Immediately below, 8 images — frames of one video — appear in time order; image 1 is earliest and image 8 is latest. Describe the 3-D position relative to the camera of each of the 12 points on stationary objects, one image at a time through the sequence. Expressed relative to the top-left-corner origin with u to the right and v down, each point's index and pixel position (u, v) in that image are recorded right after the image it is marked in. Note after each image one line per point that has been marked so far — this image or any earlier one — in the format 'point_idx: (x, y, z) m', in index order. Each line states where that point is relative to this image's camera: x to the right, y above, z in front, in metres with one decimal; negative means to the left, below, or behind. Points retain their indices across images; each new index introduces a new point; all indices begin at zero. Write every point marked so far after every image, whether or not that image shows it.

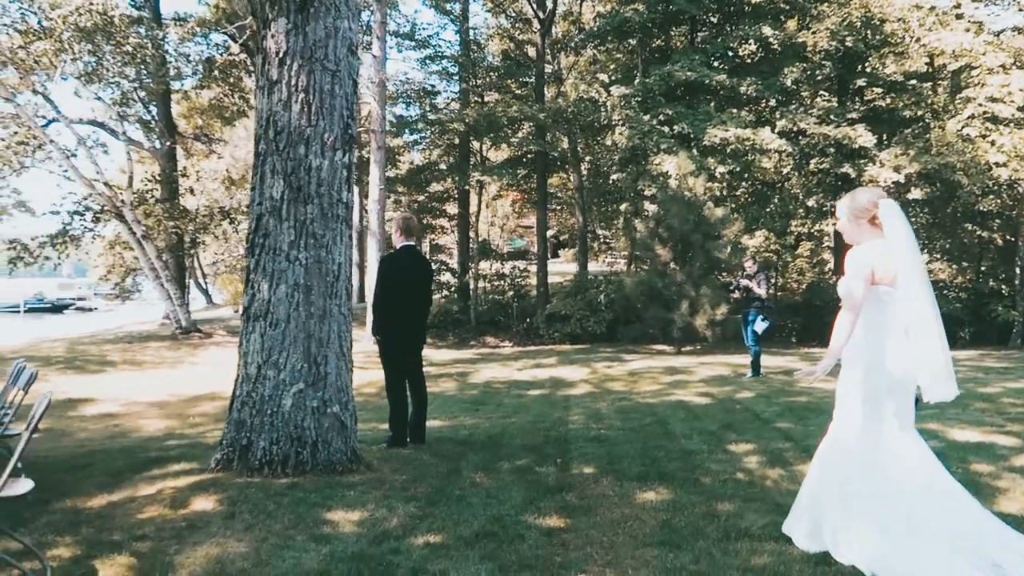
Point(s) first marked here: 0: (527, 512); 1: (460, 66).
0: (+0.1, -1.2, +4.3) m
1: (-1.3, +5.7, +19.8) m
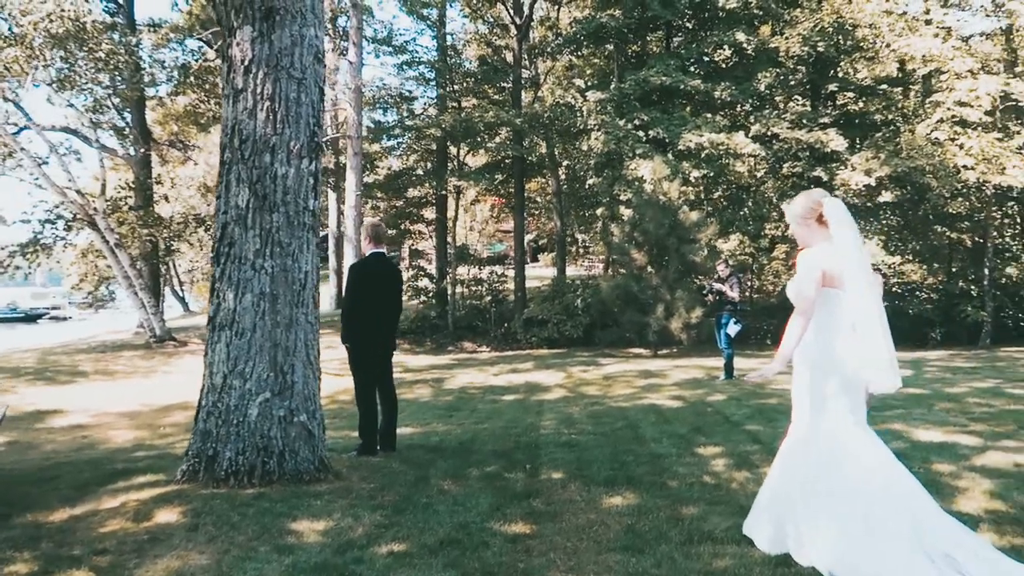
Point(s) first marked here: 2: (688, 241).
0: (-0.1, -1.3, +4.3) m
1: (-1.9, +5.5, +19.9) m
2: (+3.5, +0.9, +15.5) m
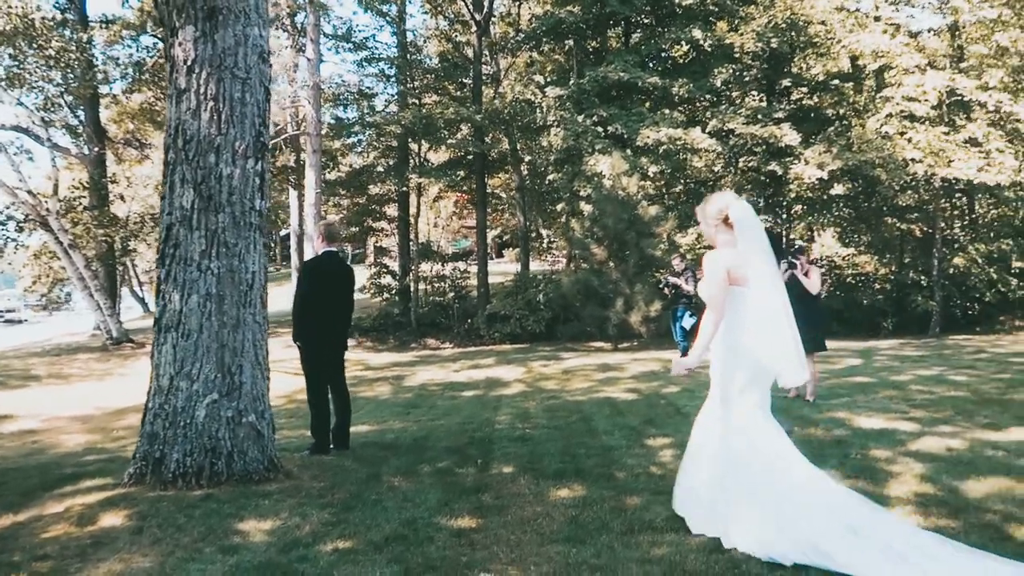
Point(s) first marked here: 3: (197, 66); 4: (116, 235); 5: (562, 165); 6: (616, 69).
0: (-0.4, -1.3, +4.4) m
1: (-2.9, +5.6, +19.8) m
2: (+2.7, +1.0, +15.6) m
3: (-2.0, +1.4, +4.9) m
4: (-8.8, +1.2, +17.2) m
5: (+1.2, +3.0, +18.7) m
6: (+2.4, +5.0, +17.8) m
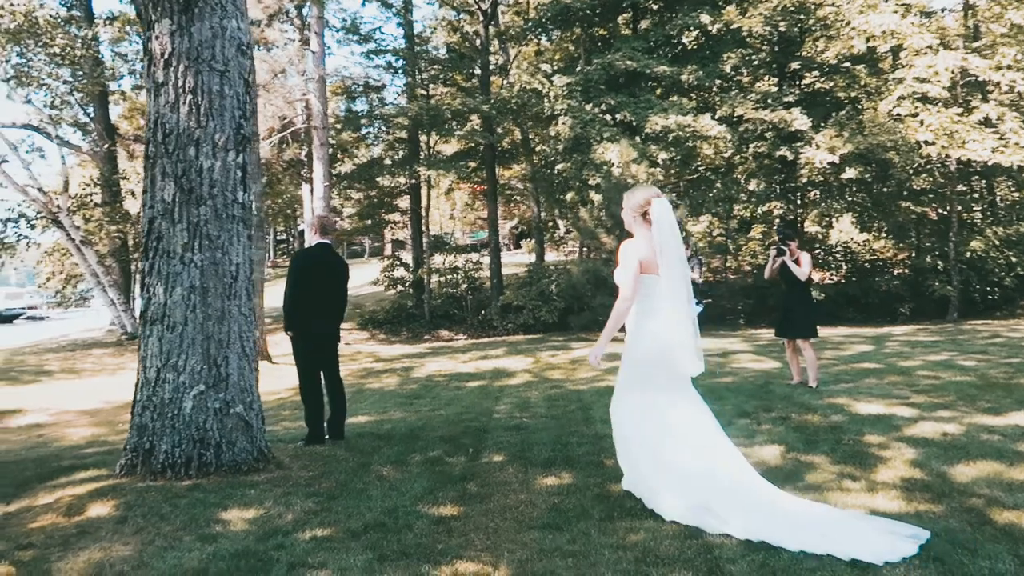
0: (-0.5, -1.2, +4.4) m
1: (-2.7, +5.8, +19.8) m
2: (+2.9, +1.3, +15.5) m
3: (-2.1, +1.4, +4.9) m
4: (-8.6, +1.3, +17.4) m
5: (+1.4, +3.2, +18.6) m
6: (+2.5, +5.3, +17.7) m
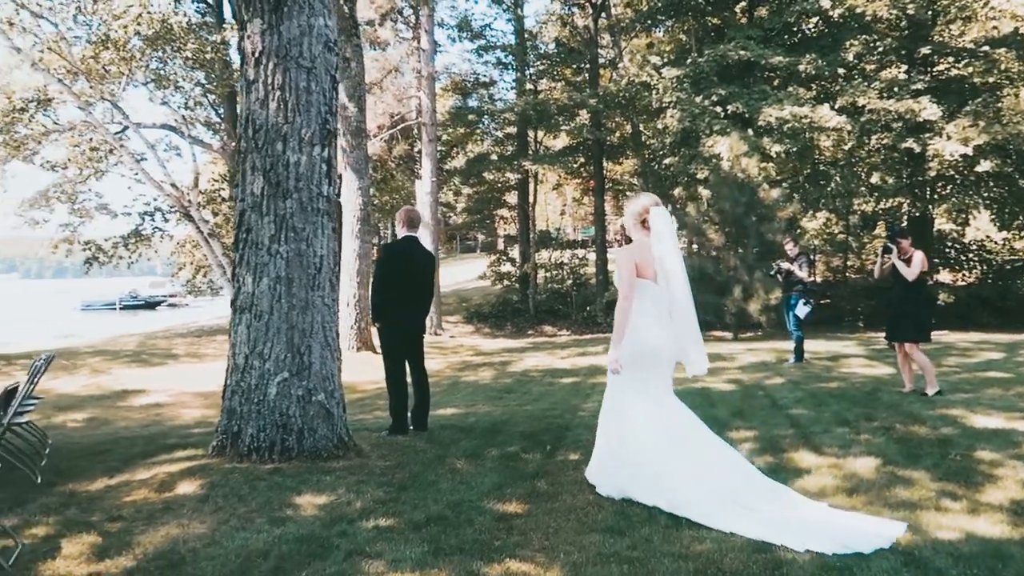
0: (-0.1, -1.2, +4.4) m
1: (0.0, +5.9, +19.8) m
2: (+4.9, +1.3, +14.9) m
3: (-1.6, +1.5, +5.1) m
4: (-6.2, +1.5, +18.4) m
5: (+3.9, +3.3, +18.1) m
6: (+4.9, +5.3, +17.0) m
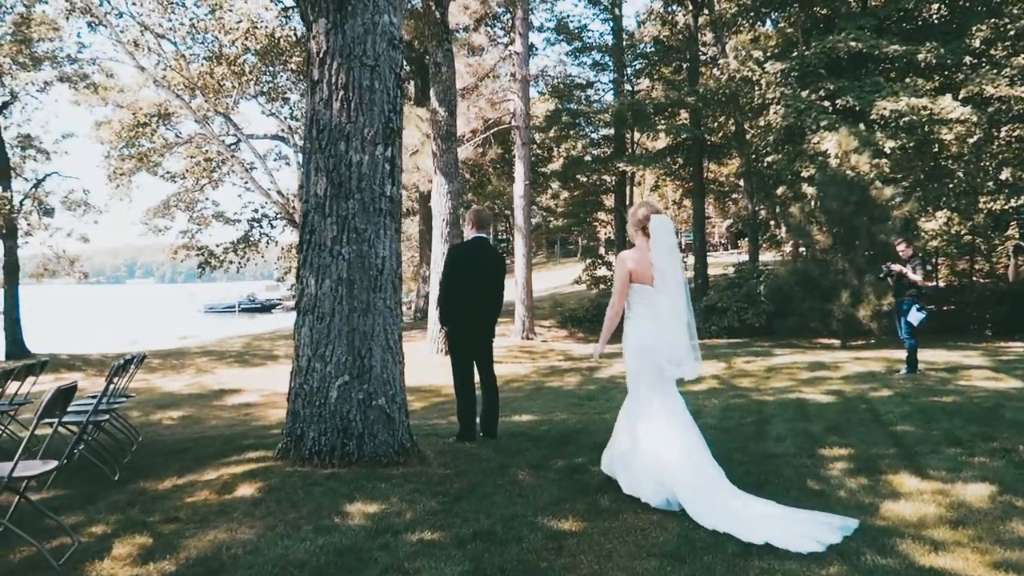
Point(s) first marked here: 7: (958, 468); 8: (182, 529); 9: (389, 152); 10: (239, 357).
0: (+0.2, -1.2, +4.1) m
1: (+2.4, +5.8, +19.5) m
2: (+6.6, +1.2, +13.9) m
3: (-1.2, +1.5, +5.0) m
4: (-4.0, +1.4, +18.8) m
5: (+6.0, +3.2, +17.2) m
6: (+6.9, +5.2, +16.0) m
7: (+2.7, -1.1, +4.7) m
8: (-1.7, -1.2, +4.0) m
9: (-0.8, +0.9, +5.1) m
10: (-5.5, -1.4, +15.6) m
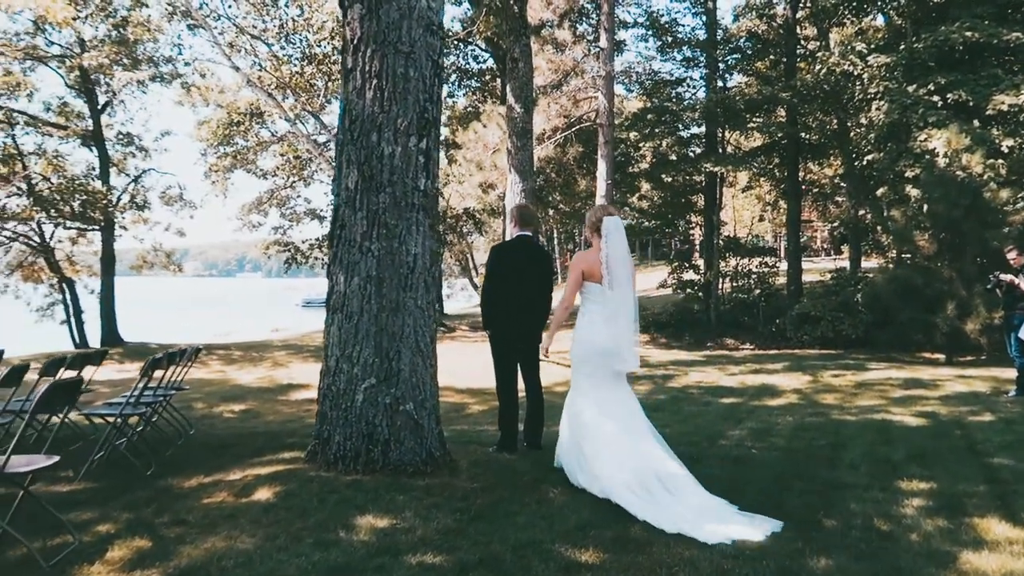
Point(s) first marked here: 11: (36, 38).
0: (+0.3, -1.2, +3.7) m
1: (+4.5, +5.7, +18.7) m
2: (+7.8, +1.0, +12.7) m
3: (-0.9, +1.5, +4.8) m
4: (-2.0, +1.5, +18.8) m
5: (+7.7, +3.0, +16.0) m
6: (+8.5, +5.0, +14.7) m
7: (+2.8, -1.2, +4.0) m
8: (-1.6, -1.2, +3.8) m
9: (-0.6, +0.9, +4.9) m
10: (-4.0, -1.3, +15.8) m
11: (-10.2, +5.4, +16.6) m
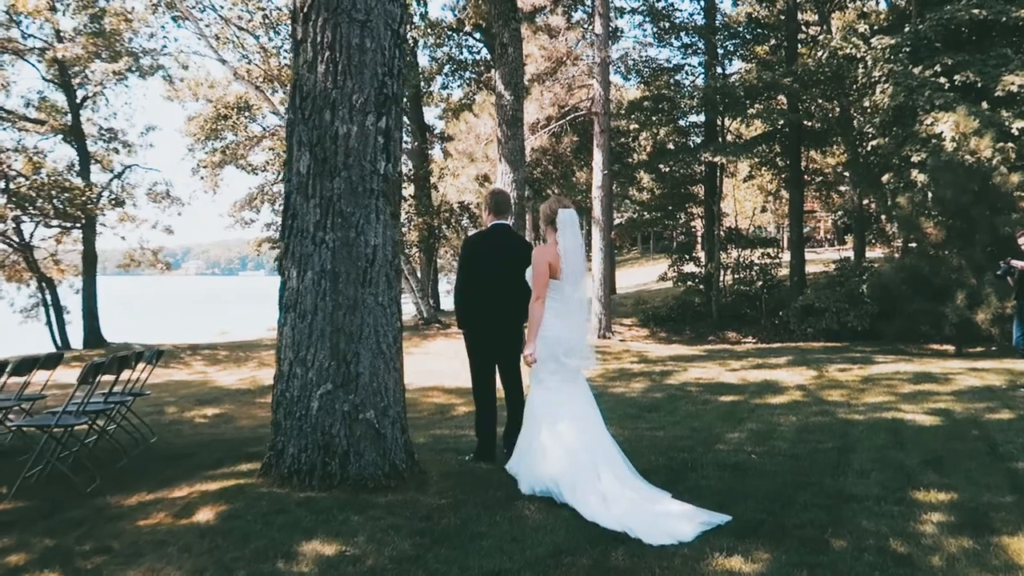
0: (+0.1, -1.2, +3.2) m
1: (+4.3, +5.9, +18.2) m
2: (+7.7, +1.2, +12.1) m
3: (-1.1, +1.5, +4.3) m
4: (-2.2, +1.6, +18.3) m
5: (+7.5, +3.2, +15.5) m
6: (+8.3, +5.2, +14.2) m
7: (+2.7, -1.1, +3.6) m
8: (-1.8, -1.2, +3.3) m
9: (-0.7, +0.9, +4.4) m
10: (-4.1, -1.2, +15.4) m
11: (-10.4, +5.3, +16.1) m
